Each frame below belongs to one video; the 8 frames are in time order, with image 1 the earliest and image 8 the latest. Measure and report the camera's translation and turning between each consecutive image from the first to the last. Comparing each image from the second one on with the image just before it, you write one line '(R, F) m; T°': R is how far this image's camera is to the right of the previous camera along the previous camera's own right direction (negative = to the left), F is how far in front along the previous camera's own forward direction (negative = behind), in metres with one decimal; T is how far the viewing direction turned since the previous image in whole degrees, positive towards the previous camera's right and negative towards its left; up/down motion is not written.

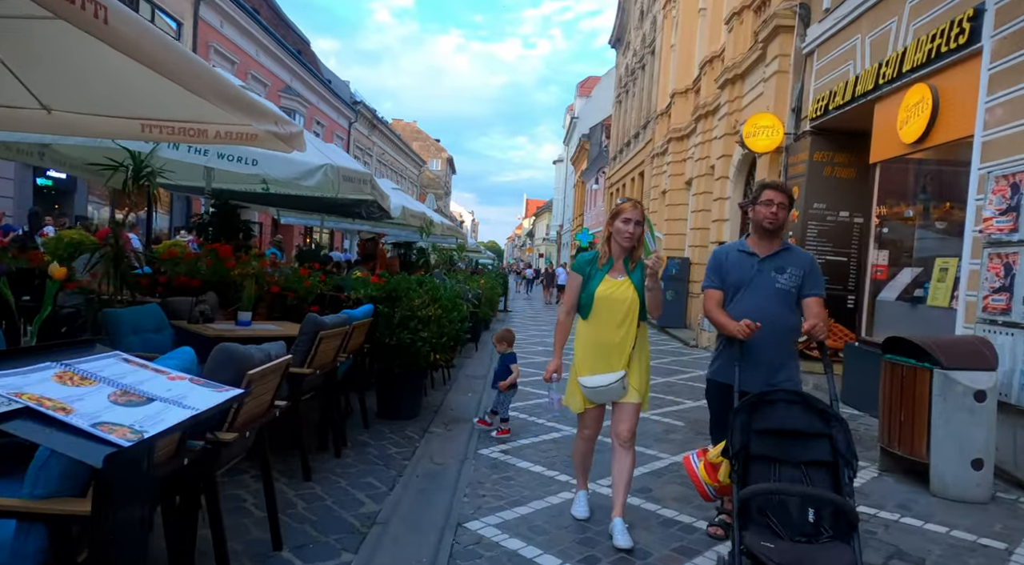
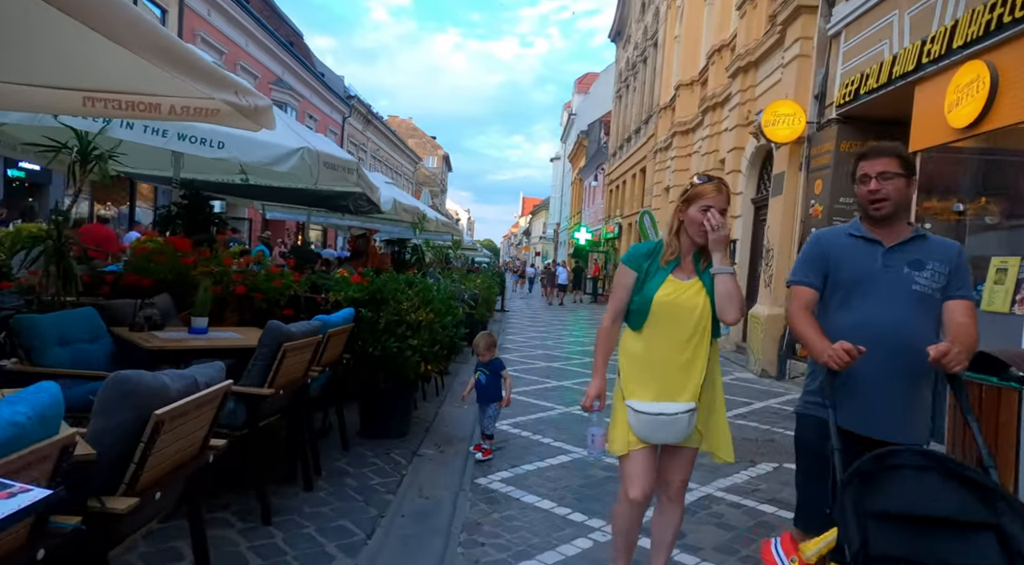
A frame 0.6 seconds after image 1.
(-0.1, +0.7) m; 0°
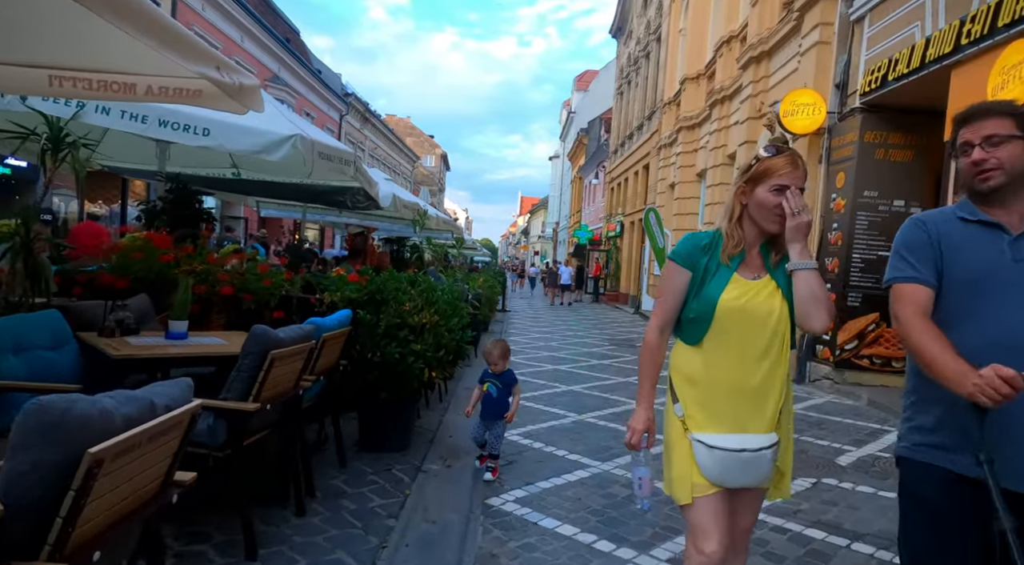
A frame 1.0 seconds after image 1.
(-0.1, +0.4) m; 0°
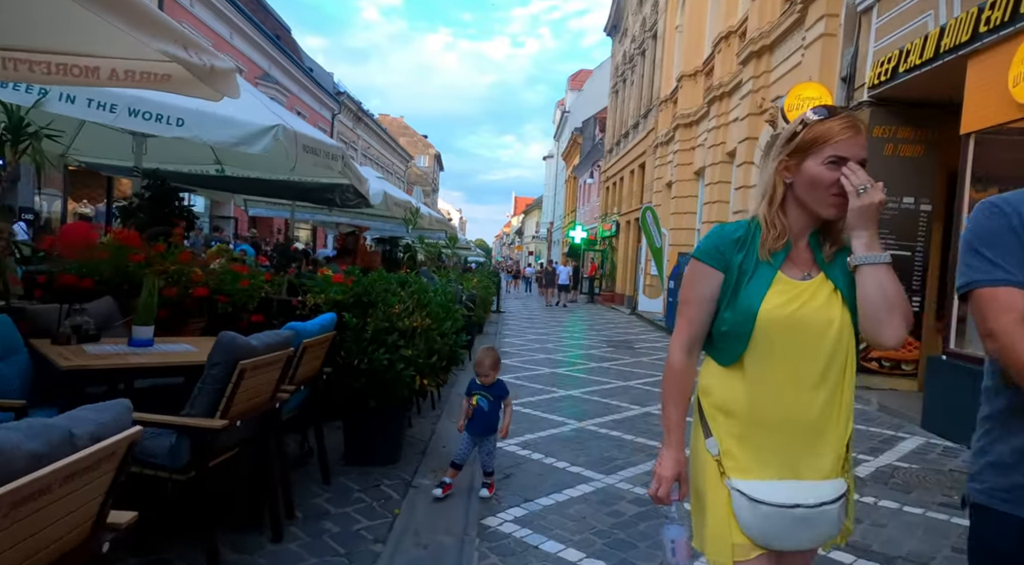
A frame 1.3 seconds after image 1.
(0.0, +0.3) m; +1°
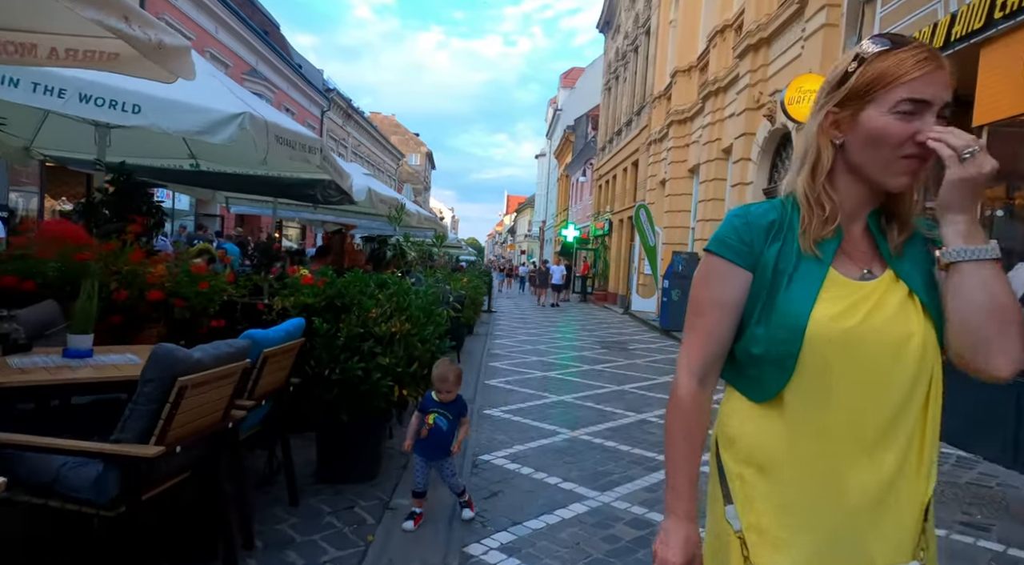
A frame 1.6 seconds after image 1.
(0.0, +0.4) m; +1°
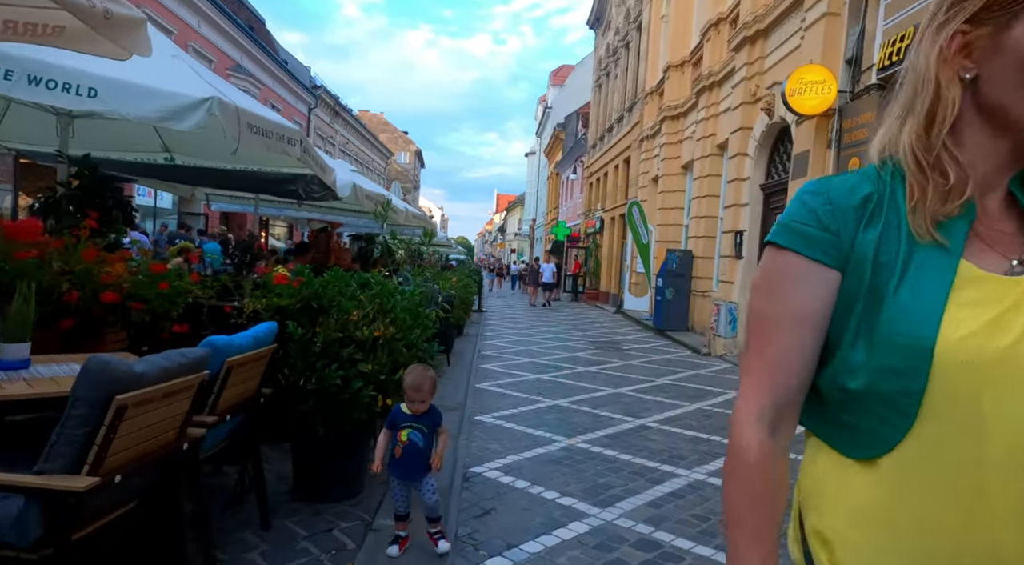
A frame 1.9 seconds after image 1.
(0.0, +0.3) m; +1°
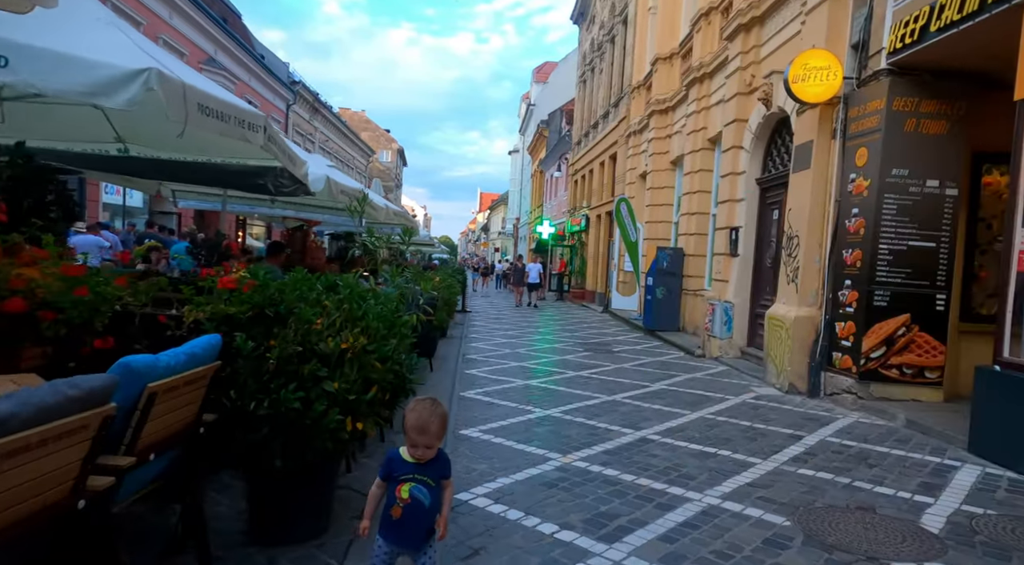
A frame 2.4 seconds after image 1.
(0.0, +0.5) m; +2°
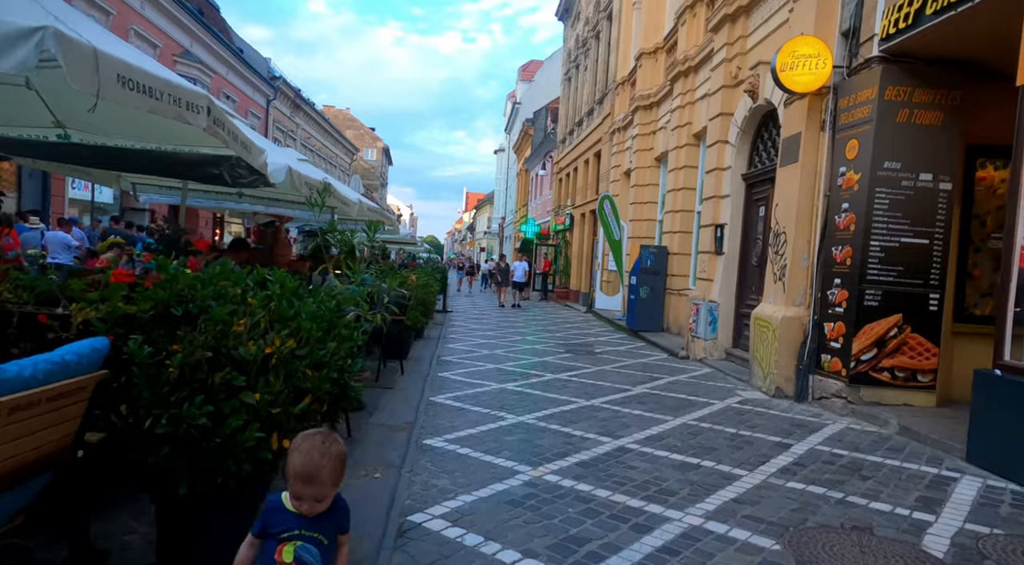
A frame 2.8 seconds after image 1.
(+0.2, +0.4) m; +1°
